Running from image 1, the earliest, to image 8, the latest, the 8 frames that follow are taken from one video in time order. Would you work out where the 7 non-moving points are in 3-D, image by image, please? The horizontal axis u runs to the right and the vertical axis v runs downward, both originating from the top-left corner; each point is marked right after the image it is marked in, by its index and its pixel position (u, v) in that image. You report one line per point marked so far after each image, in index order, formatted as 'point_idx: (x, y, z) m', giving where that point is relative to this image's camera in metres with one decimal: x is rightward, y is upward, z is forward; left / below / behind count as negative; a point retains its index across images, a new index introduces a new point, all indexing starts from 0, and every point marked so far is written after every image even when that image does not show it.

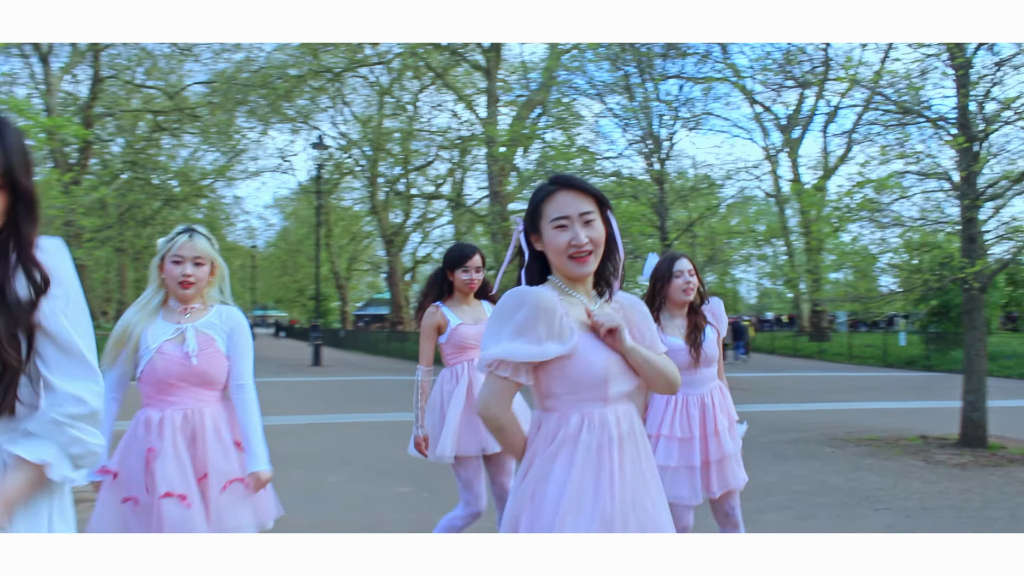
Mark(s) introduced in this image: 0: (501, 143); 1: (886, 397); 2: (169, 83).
0: (-0.1, +2.2, +18.1) m
1: (+5.5, -1.5, +17.3) m
2: (-5.7, +3.4, +19.0) m
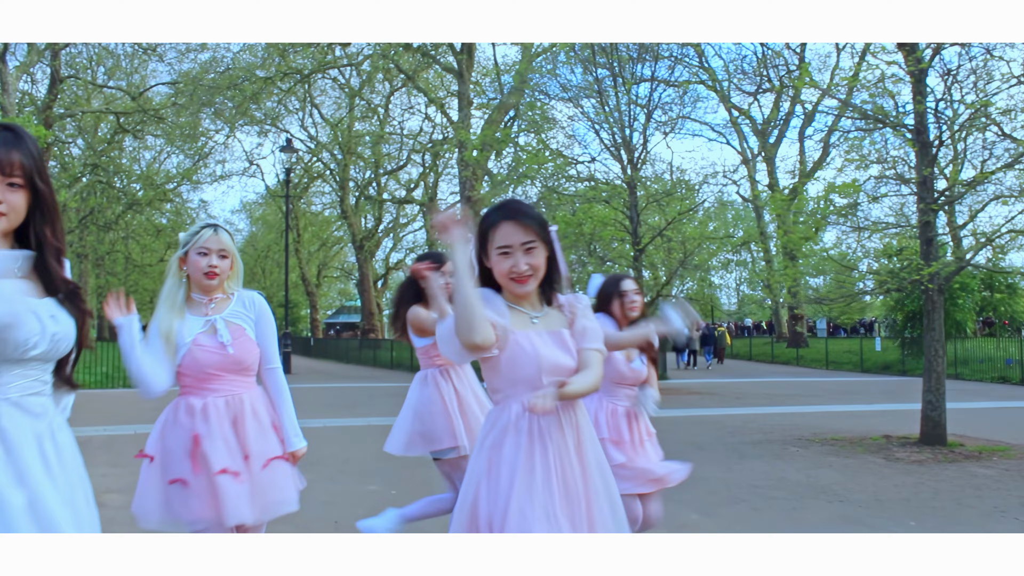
0: (-0.5, +2.1, +17.7) m
1: (+5.1, -1.6, +17.0) m
2: (-6.1, +3.2, +18.4) m
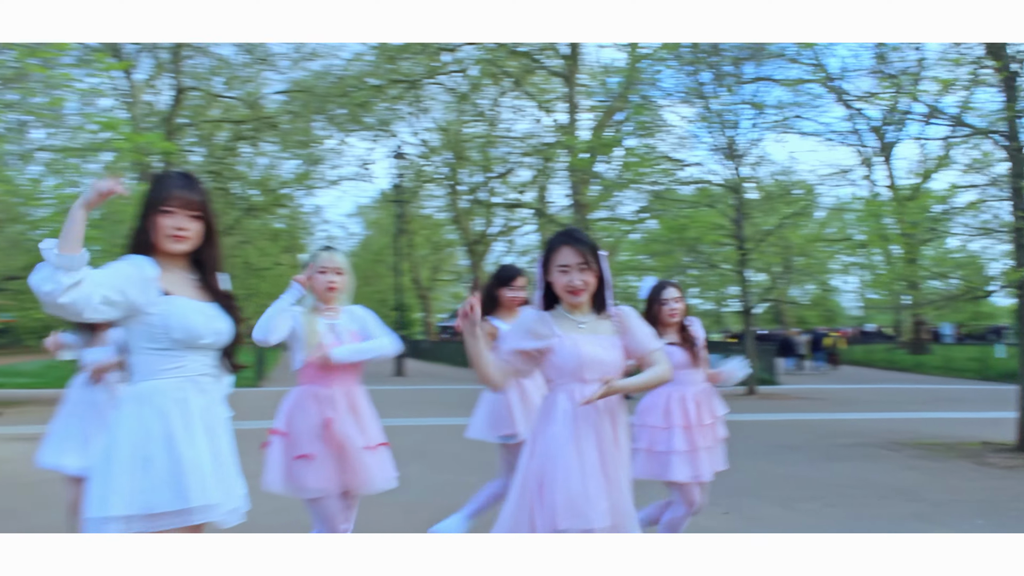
0: (+1.1, +2.1, +17.7) m
1: (+6.7, -1.7, +16.4) m
2: (-4.4, +3.2, +19.0) m
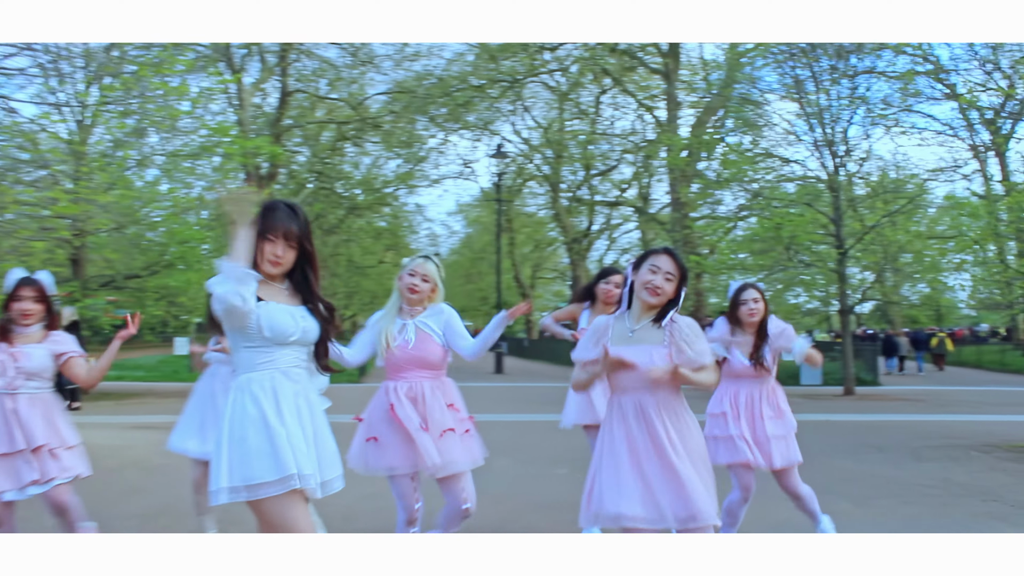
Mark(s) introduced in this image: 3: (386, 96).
0: (+2.6, +2.1, +17.6) m
1: (+8.0, -1.7, +15.8) m
2: (-2.7, +3.3, +19.4) m
3: (-2.1, +3.1, +18.8) m
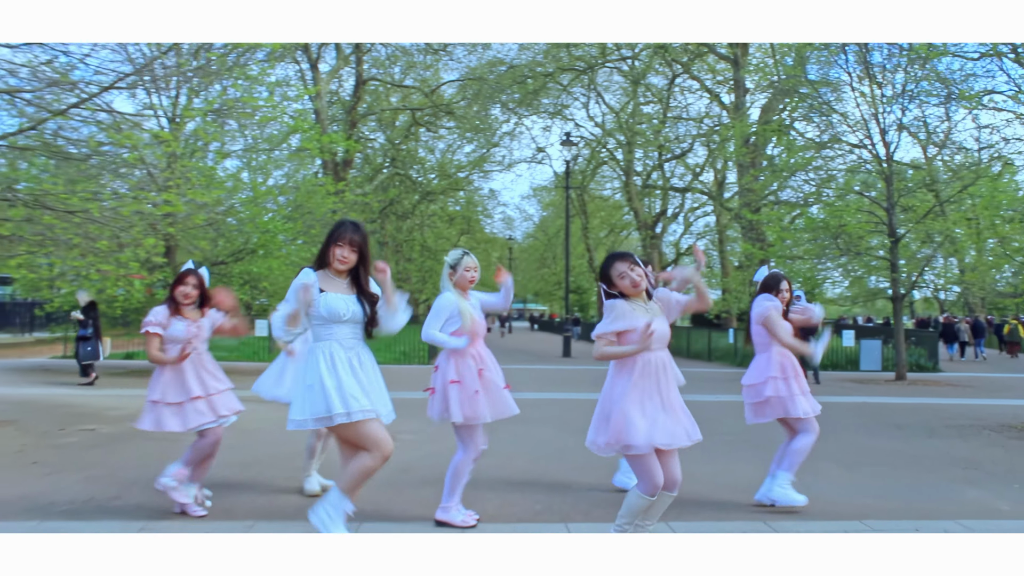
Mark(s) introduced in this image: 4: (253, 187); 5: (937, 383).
0: (+3.7, +2.4, +17.8) m
1: (+8.9, -1.5, +15.7) m
2: (-1.5, +3.6, +20.0) m
3: (-0.9, +3.4, +19.3) m
4: (-2.7, +1.1, +12.3) m
5: (+4.8, -1.1, +13.0) m
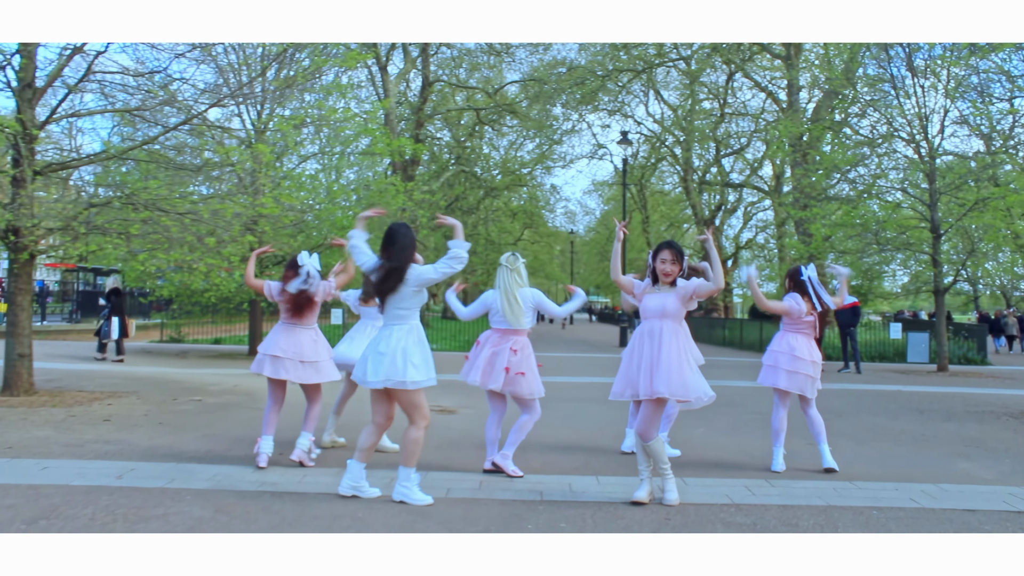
0: (+4.6, +2.5, +18.3) m
1: (+9.7, -1.4, +15.9) m
2: (-0.4, +3.7, +20.8) m
3: (+0.1, +3.5, +20.1) m
4: (-2.1, +1.2, +13.2) m
5: (+5.4, -1.0, +13.5) m
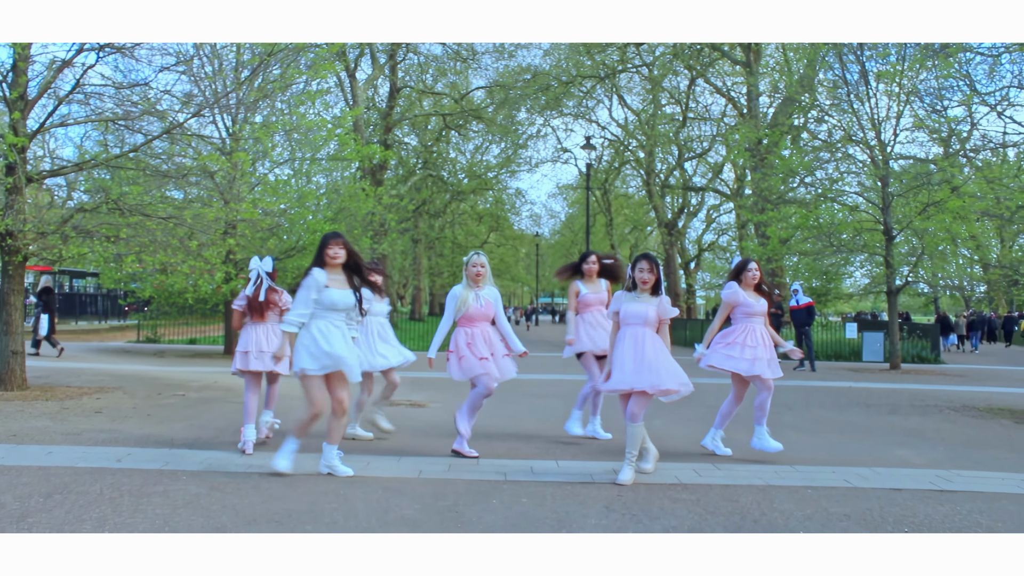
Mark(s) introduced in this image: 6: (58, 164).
0: (+4.1, +2.4, +18.8) m
1: (+9.2, -1.5, +16.5) m
2: (-1.0, +3.7, +21.1) m
3: (-0.5, +3.5, +20.5) m
4: (-2.5, +1.1, +13.5) m
5: (+5.0, -1.0, +14.0) m
6: (-3.2, +0.9, +8.2) m
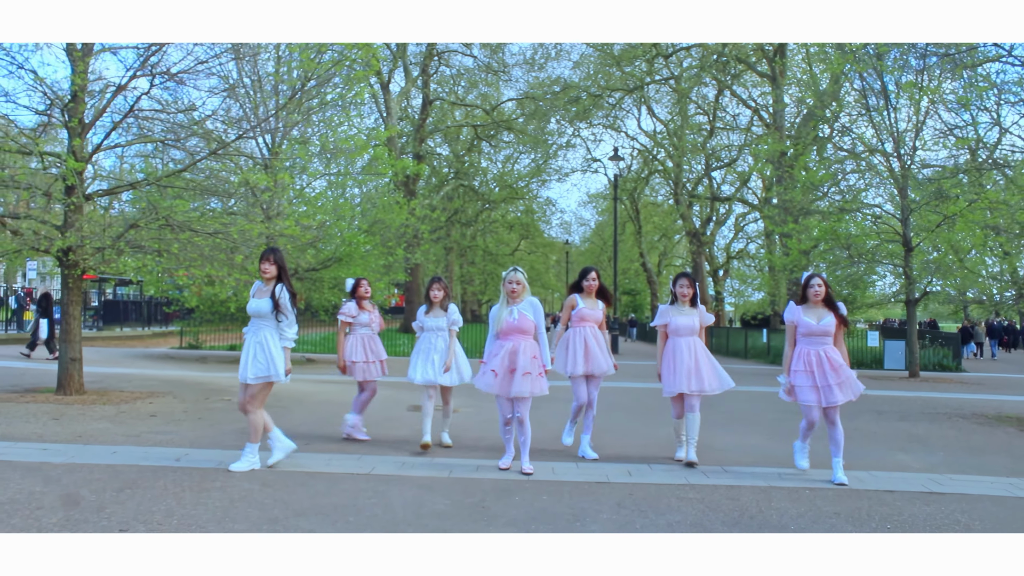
0: (+4.6, +2.3, +19.1) m
1: (+9.6, -1.6, +16.7) m
2: (-0.5, +3.5, +21.5) m
3: (+0.1, +3.4, +20.9) m
4: (-2.1, +1.1, +14.0) m
5: (+5.4, -1.1, +14.2) m
6: (-3.0, +0.8, +8.7) m
